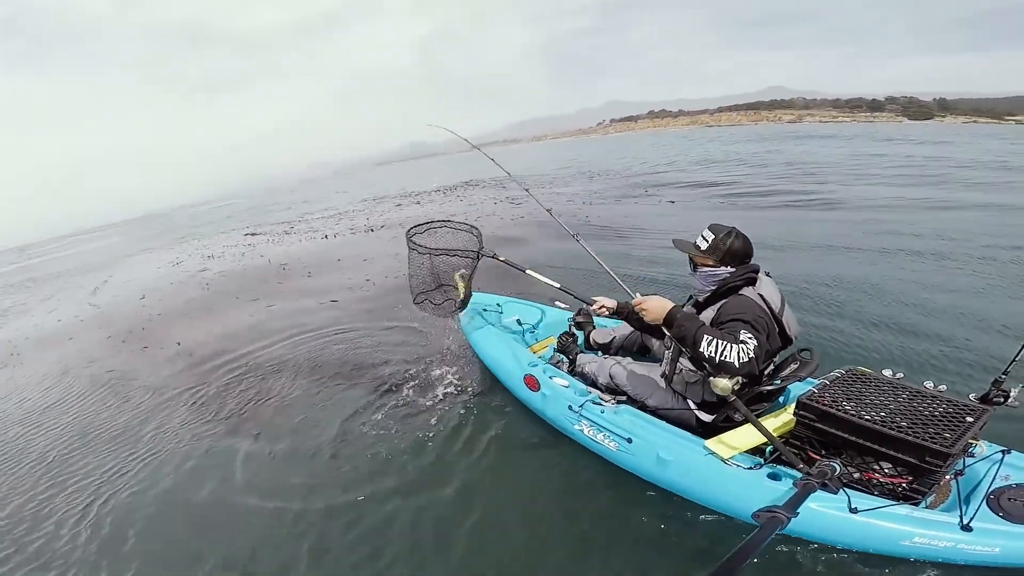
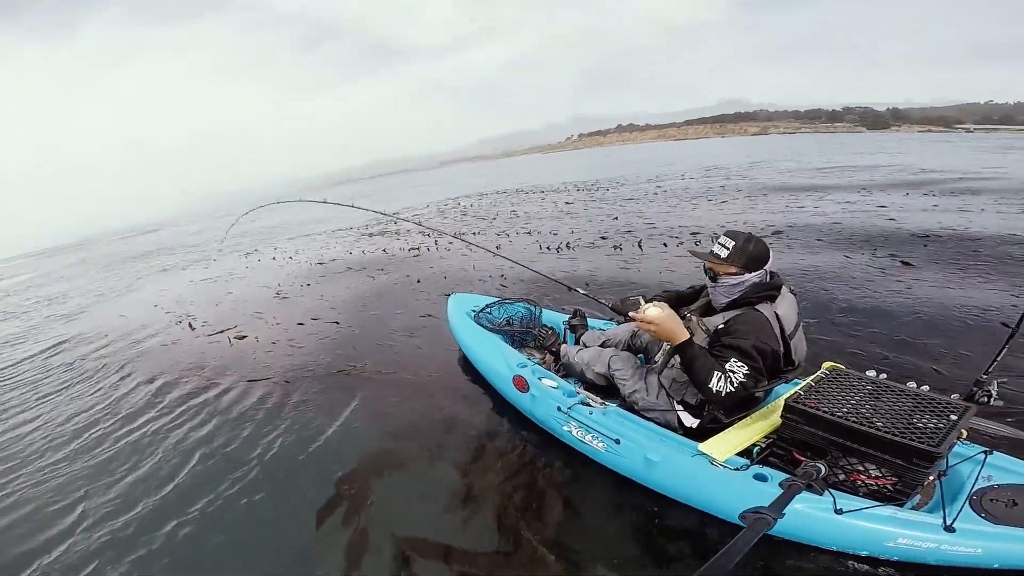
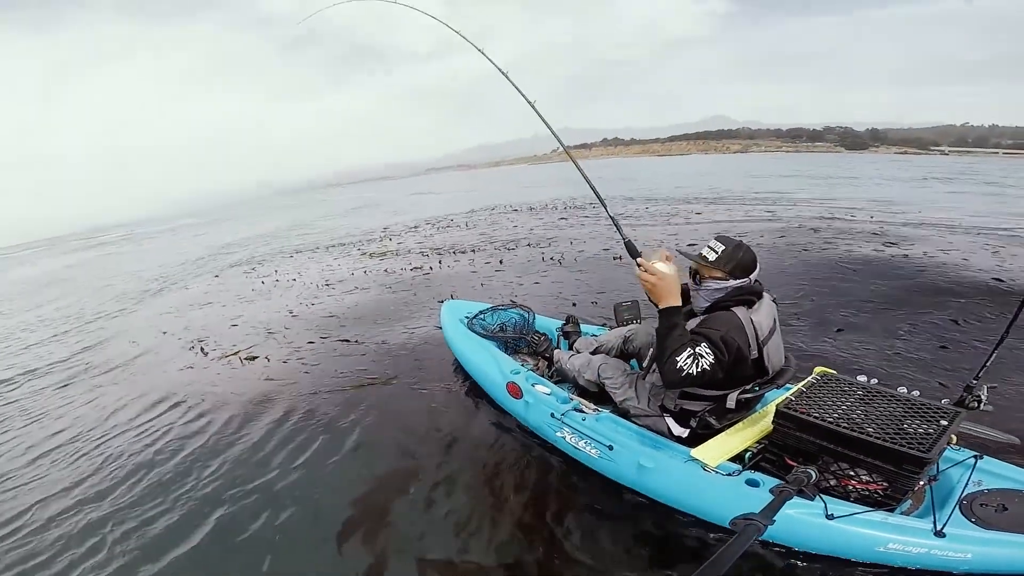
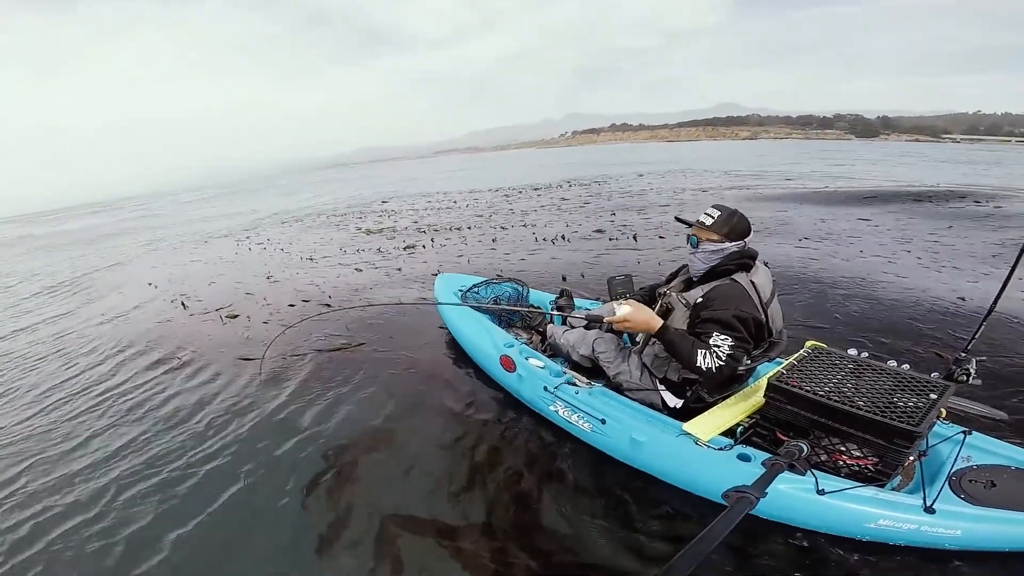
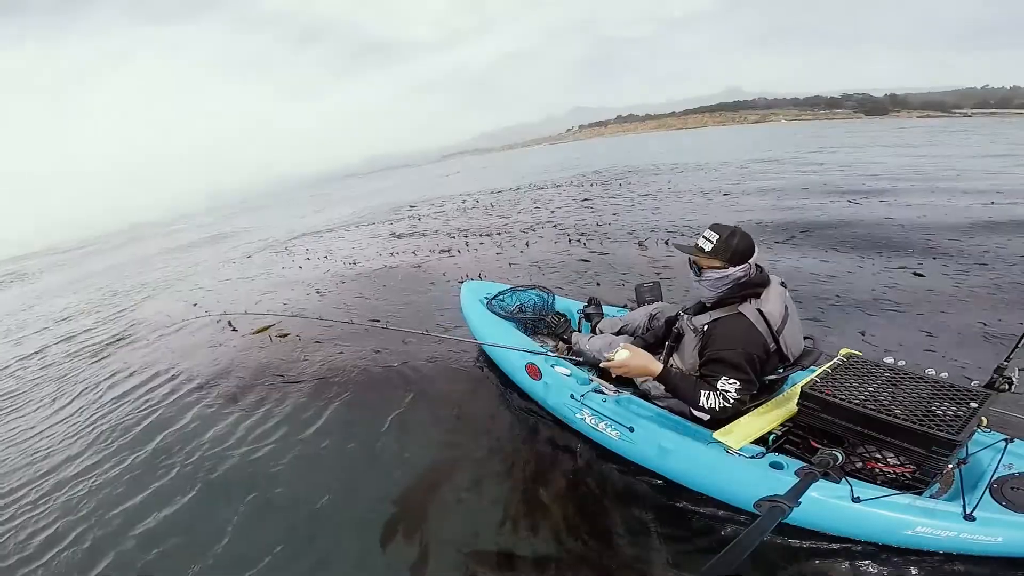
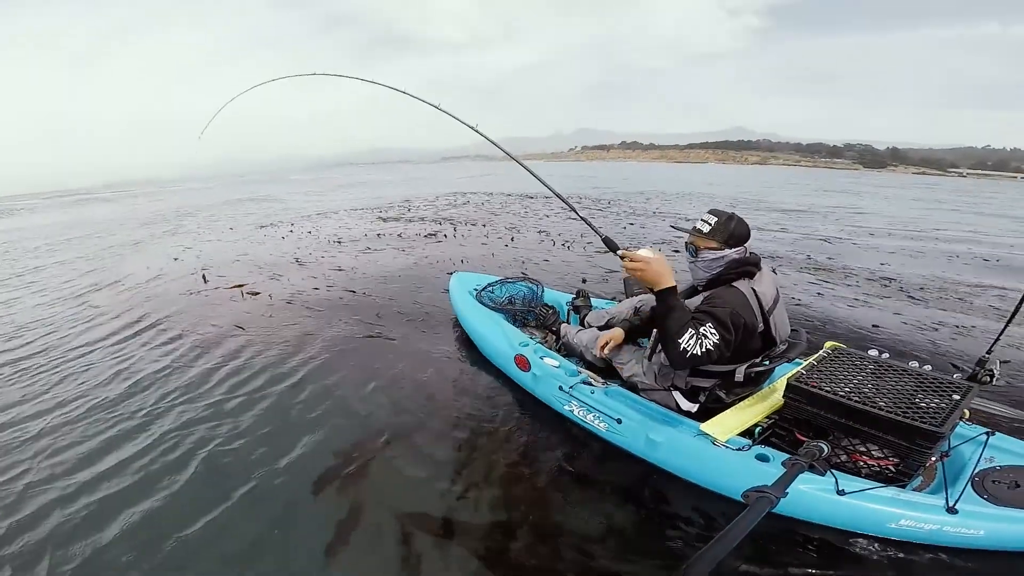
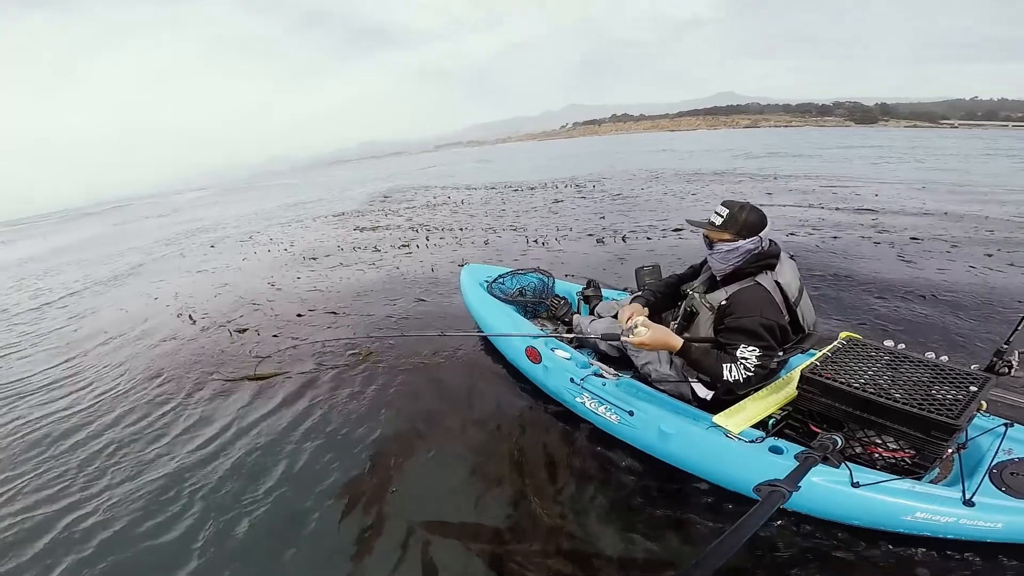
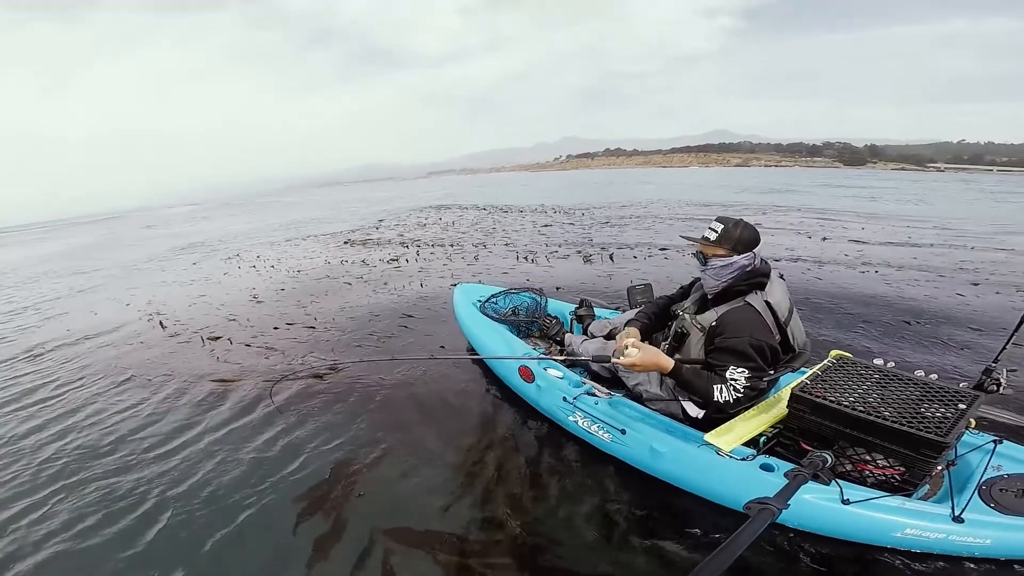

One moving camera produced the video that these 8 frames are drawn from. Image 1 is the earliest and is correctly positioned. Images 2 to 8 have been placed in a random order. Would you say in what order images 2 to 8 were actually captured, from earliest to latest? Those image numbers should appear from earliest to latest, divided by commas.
5, 6, 3, 4, 2, 7, 8
